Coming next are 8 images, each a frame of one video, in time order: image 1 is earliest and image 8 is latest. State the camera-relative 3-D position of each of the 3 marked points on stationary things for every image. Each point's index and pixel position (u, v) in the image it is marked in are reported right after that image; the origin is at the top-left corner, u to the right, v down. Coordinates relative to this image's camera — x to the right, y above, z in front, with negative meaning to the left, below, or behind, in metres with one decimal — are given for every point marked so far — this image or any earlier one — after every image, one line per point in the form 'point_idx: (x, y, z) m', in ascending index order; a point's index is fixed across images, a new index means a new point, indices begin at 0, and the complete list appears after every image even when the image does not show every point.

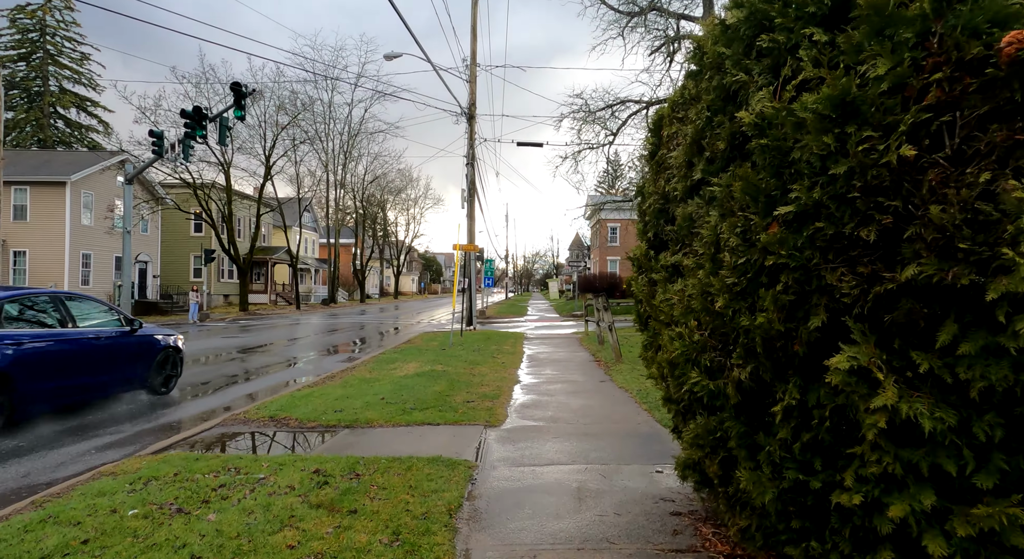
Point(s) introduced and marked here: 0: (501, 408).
0: (-0.1, -1.6, +7.0) m
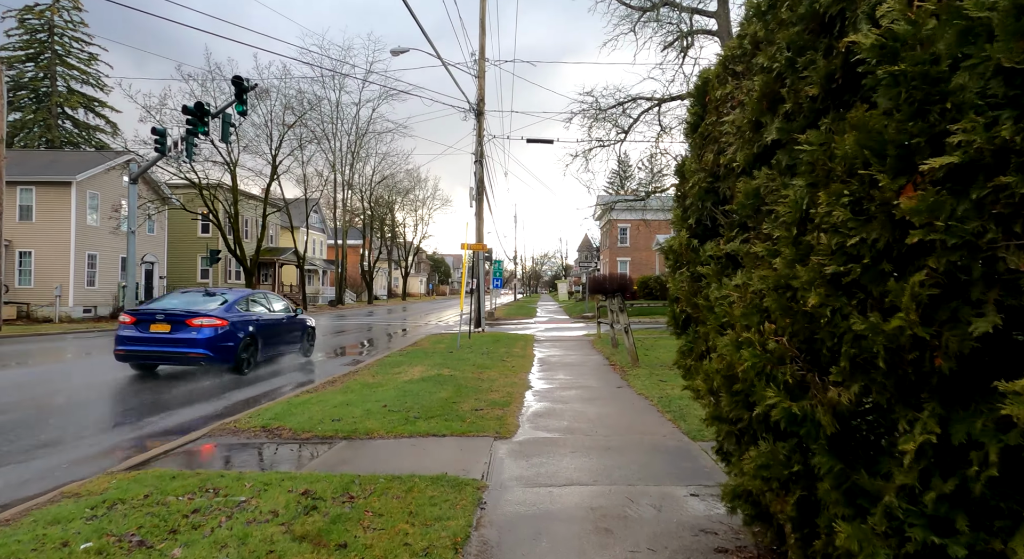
0: (0.0, -1.6, +6.5) m
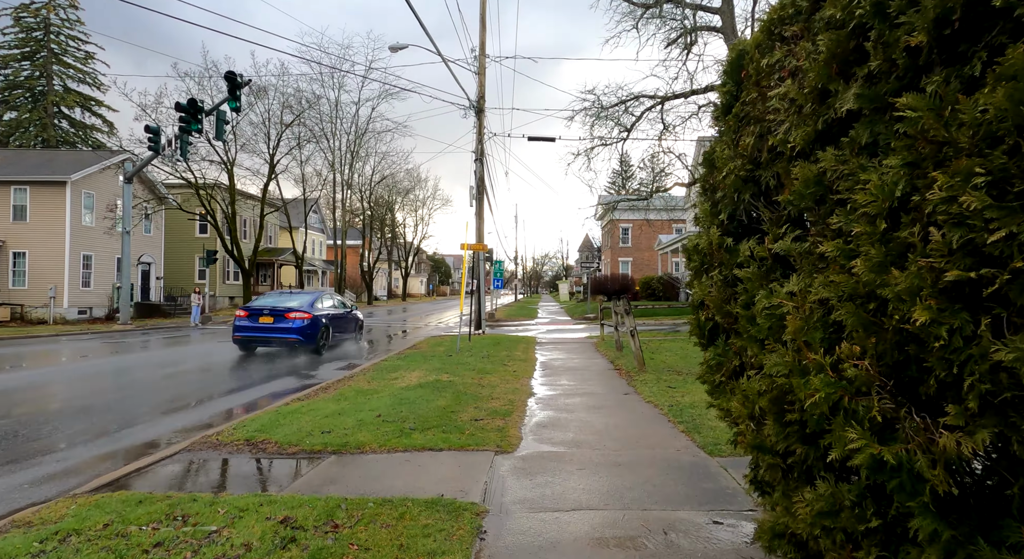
0: (0.0, -1.6, +6.1) m
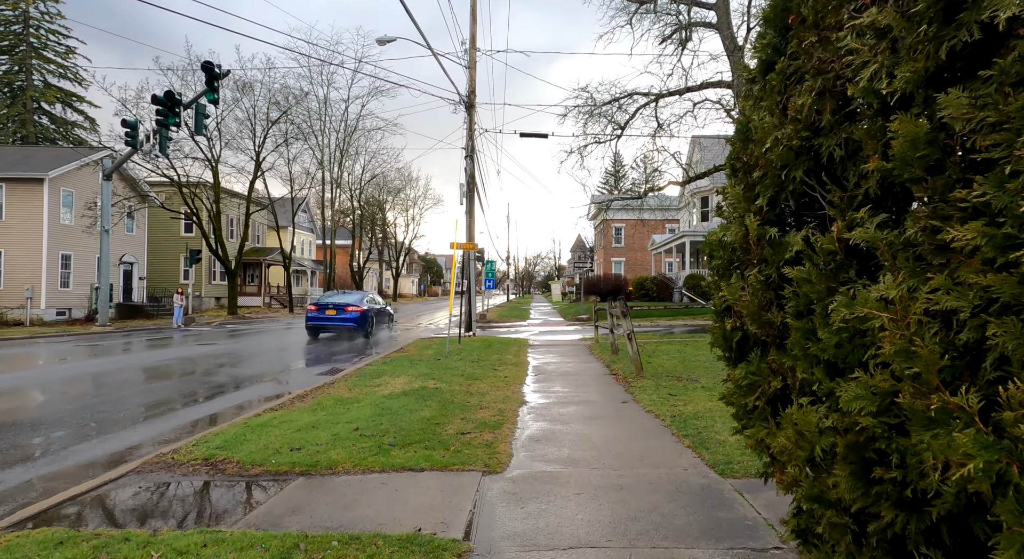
0: (-0.1, -1.6, +5.6) m
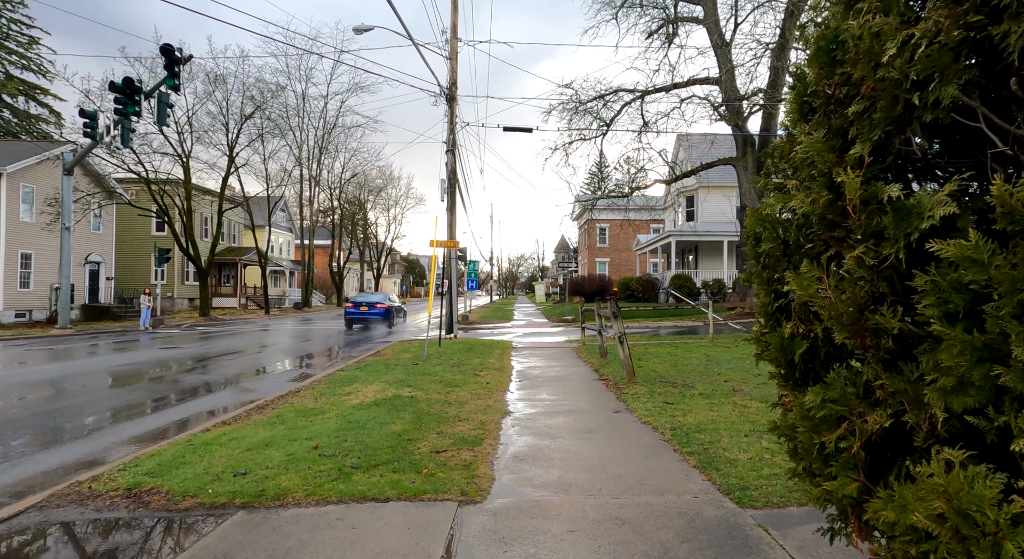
0: (-0.2, -1.6, +4.9) m
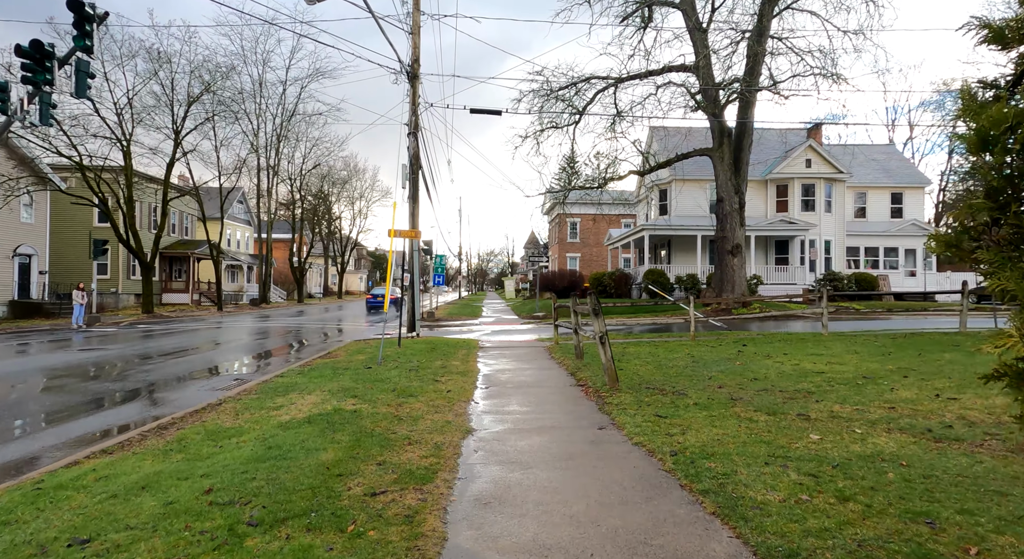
0: (-0.5, -1.5, +3.6) m
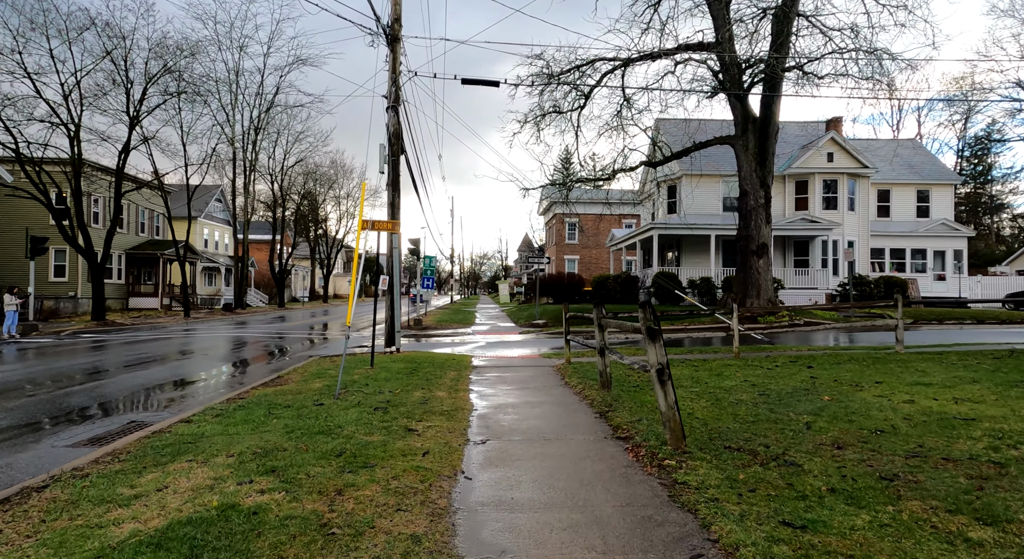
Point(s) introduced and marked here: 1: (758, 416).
0: (-0.4, -1.5, +0.9) m
1: (+2.8, -1.5, +6.6) m
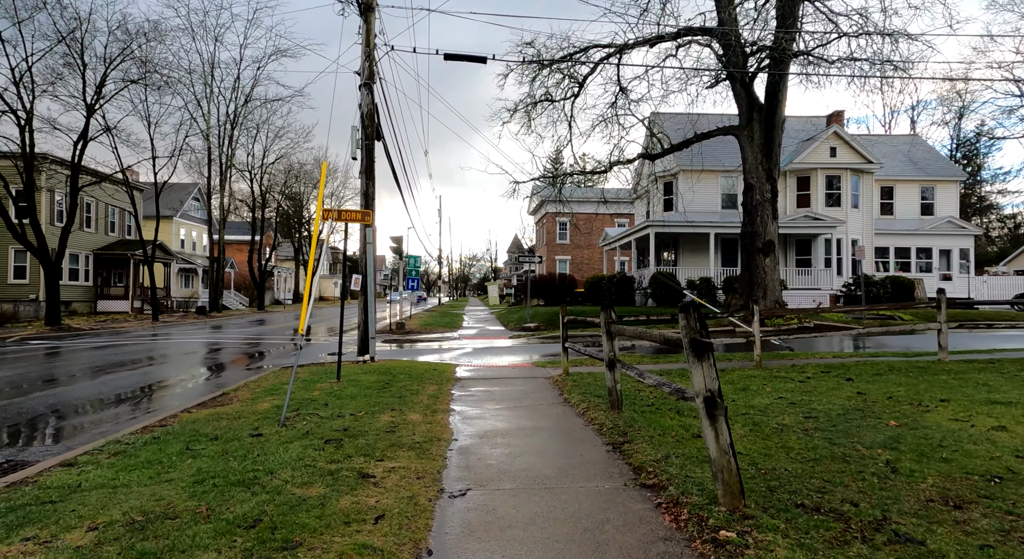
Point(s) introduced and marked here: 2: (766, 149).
0: (-0.3, -1.4, -0.6) m
1: (+2.7, -1.5, +5.1) m
2: (+8.7, +4.5, +19.5) m
